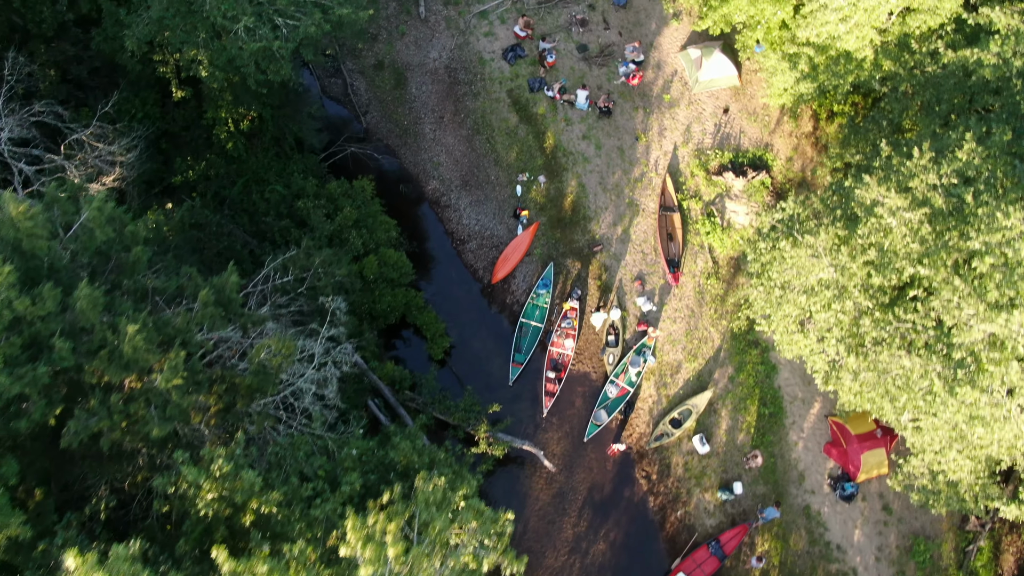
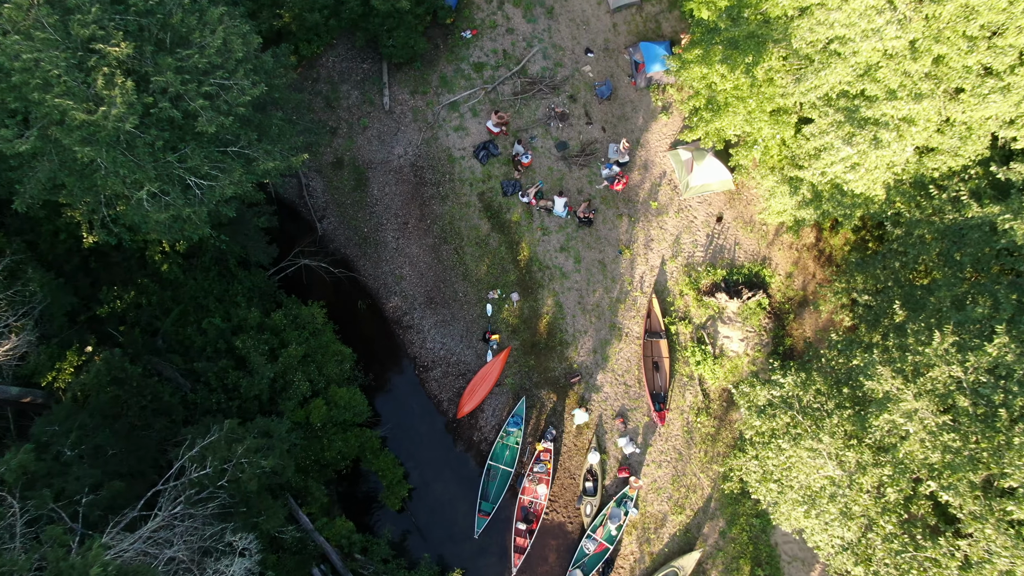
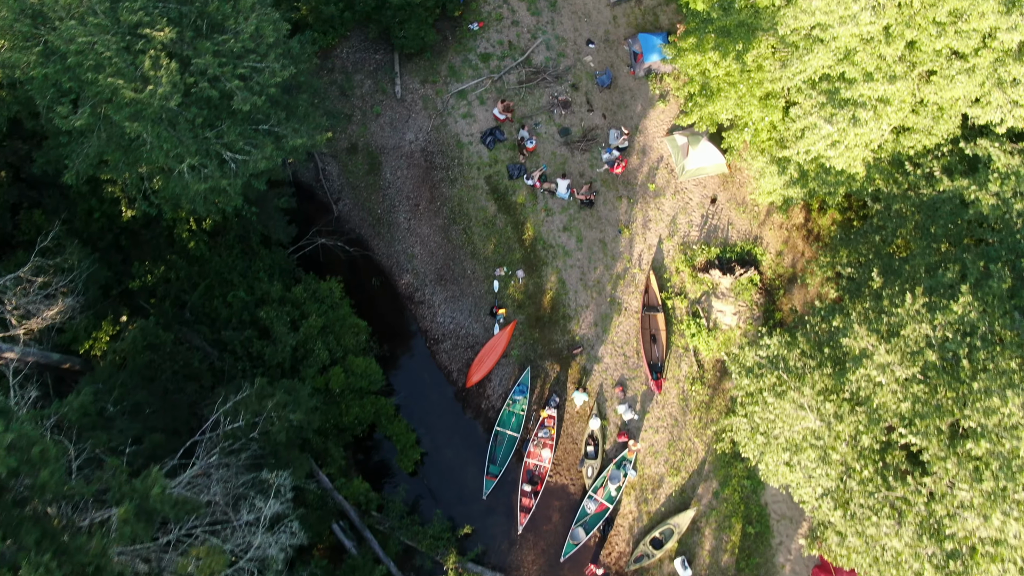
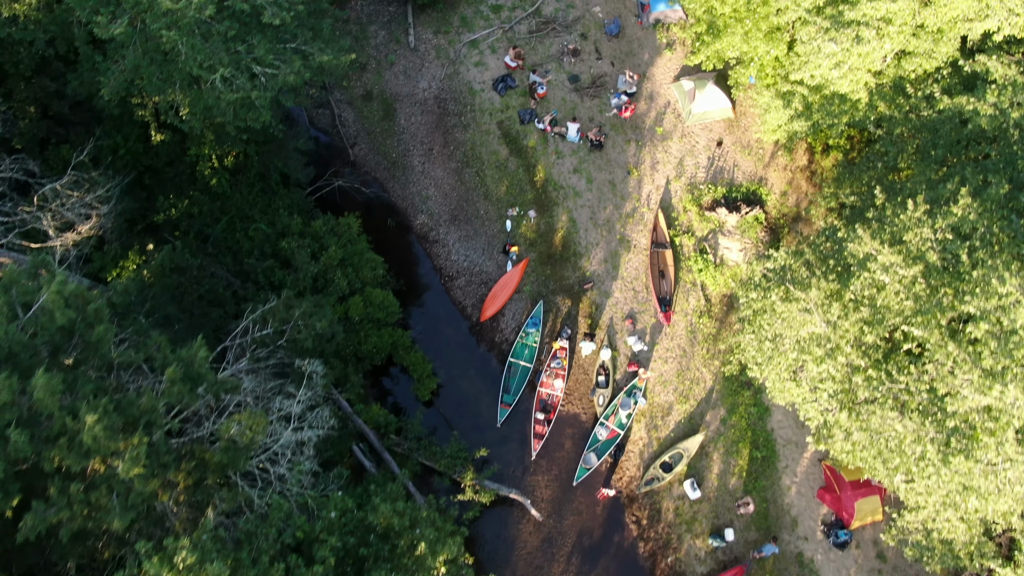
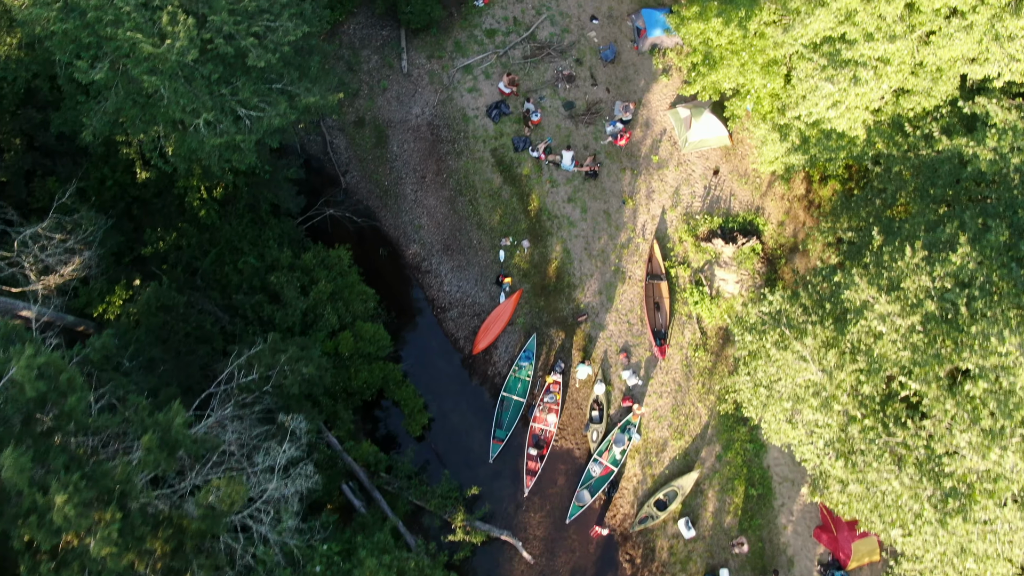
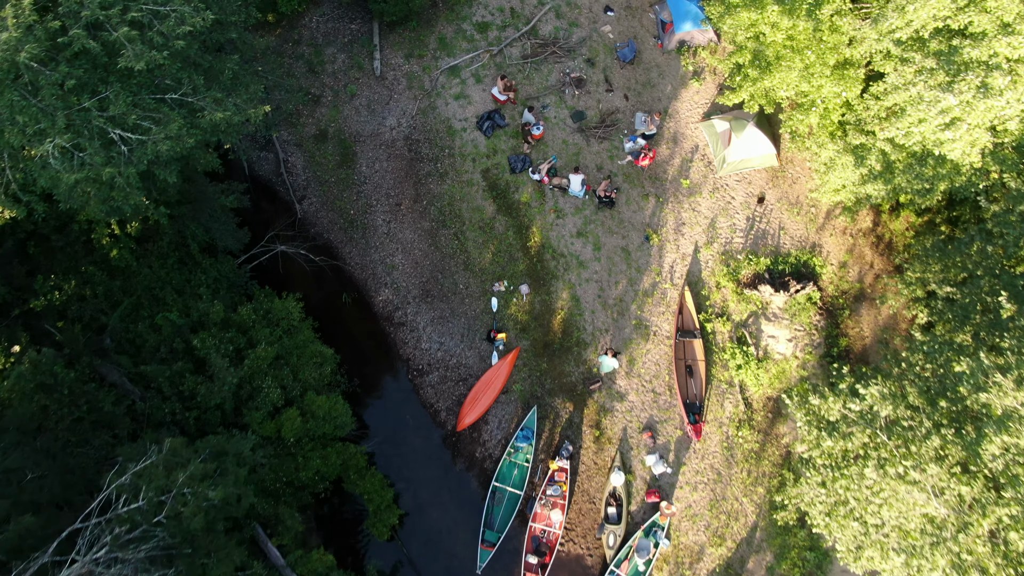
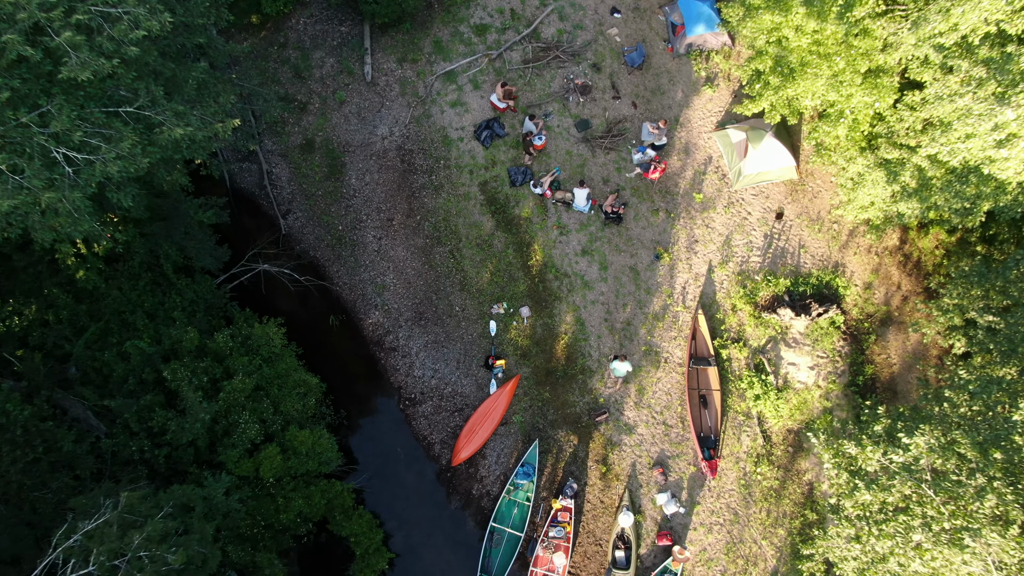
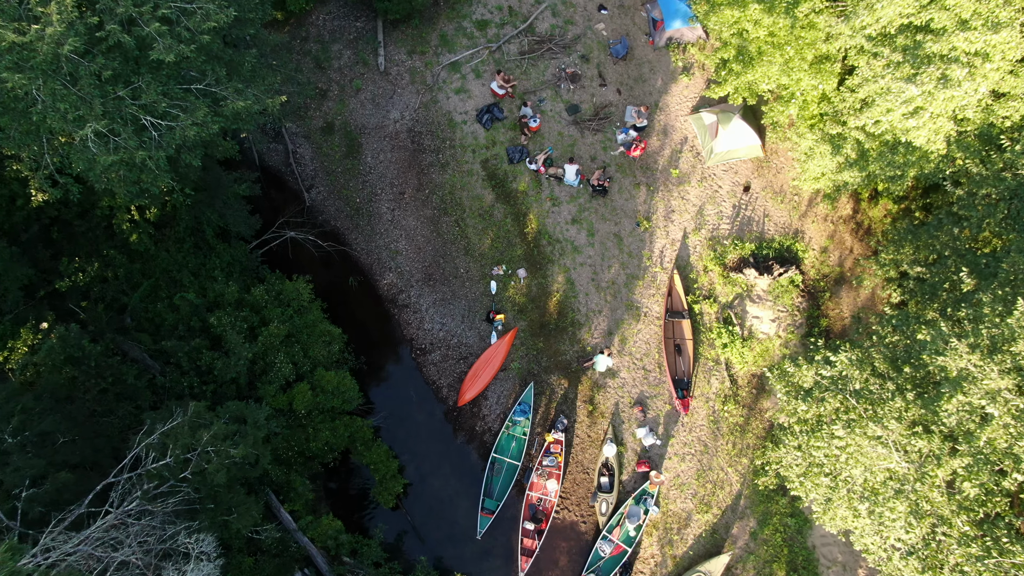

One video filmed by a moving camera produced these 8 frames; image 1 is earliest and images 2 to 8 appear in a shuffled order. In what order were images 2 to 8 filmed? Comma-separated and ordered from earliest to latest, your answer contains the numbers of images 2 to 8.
4, 5, 3, 2, 8, 6, 7
